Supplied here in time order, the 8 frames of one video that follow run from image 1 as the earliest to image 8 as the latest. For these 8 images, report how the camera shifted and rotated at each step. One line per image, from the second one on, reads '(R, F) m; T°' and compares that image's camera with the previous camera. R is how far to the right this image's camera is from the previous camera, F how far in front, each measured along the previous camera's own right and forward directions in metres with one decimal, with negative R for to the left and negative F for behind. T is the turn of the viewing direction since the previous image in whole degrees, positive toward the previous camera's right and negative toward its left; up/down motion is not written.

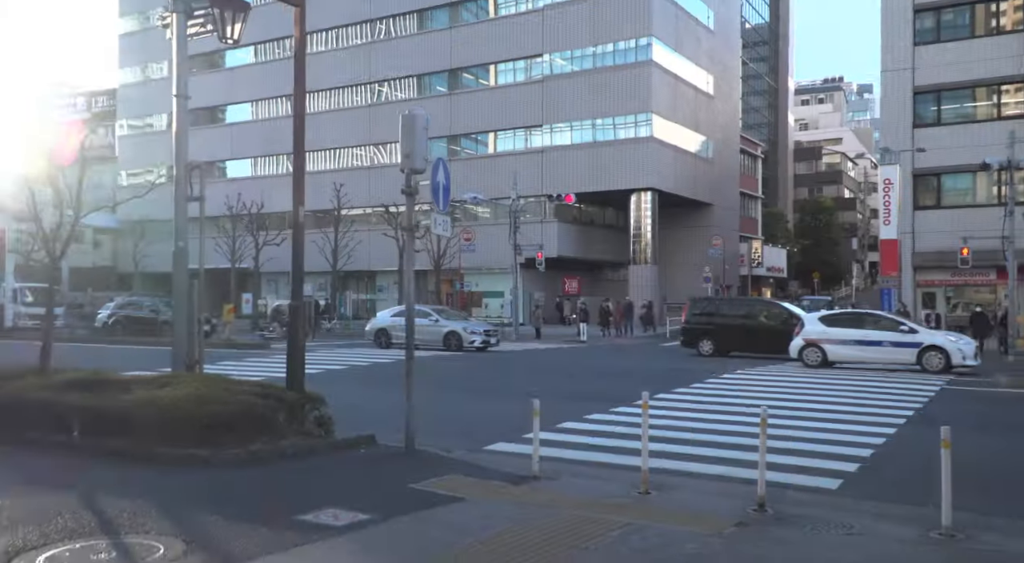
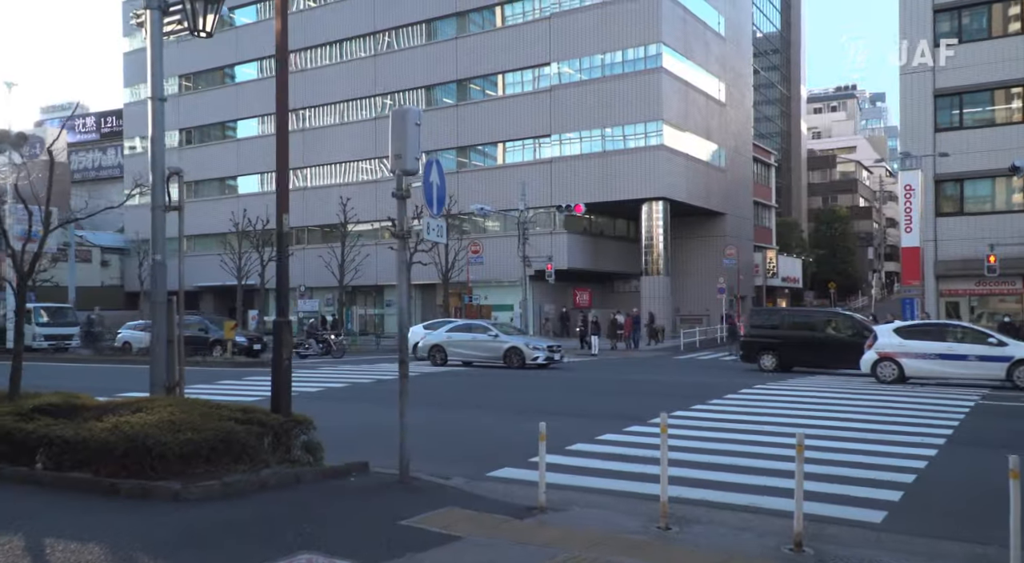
(+0.1, +0.9) m; -1°
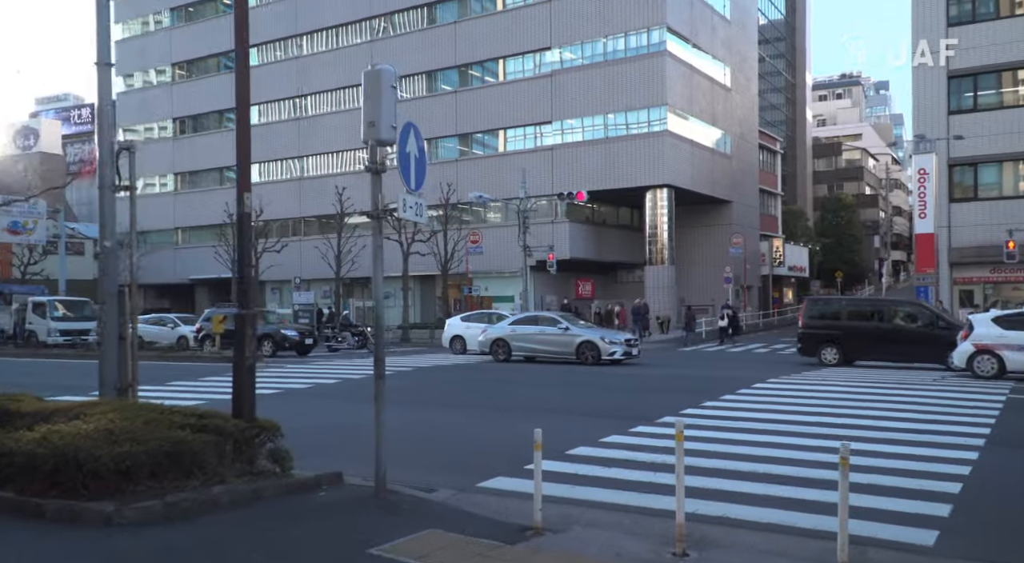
(+0.1, +1.1) m; 0°
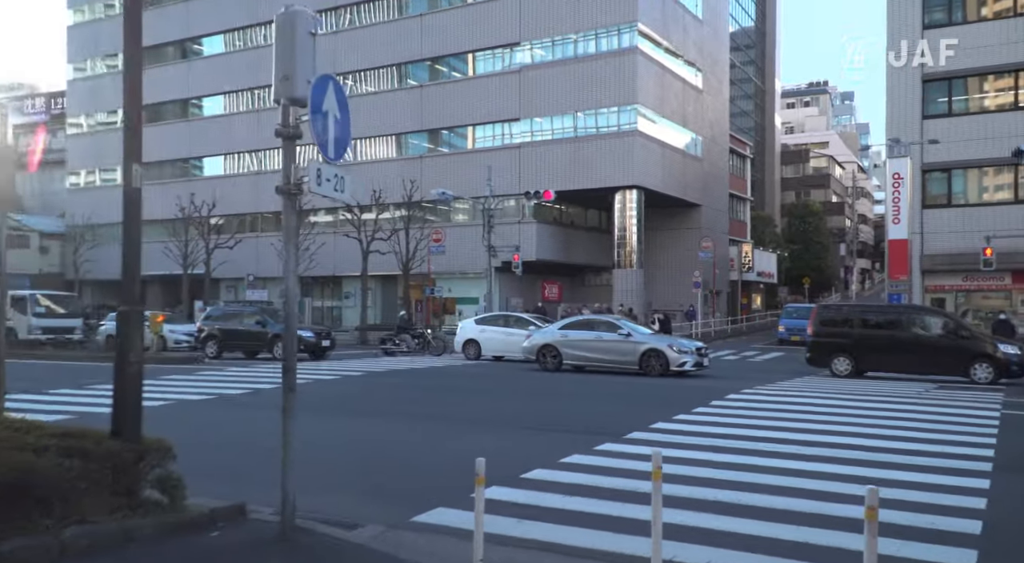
(+0.2, +1.4) m; +2°
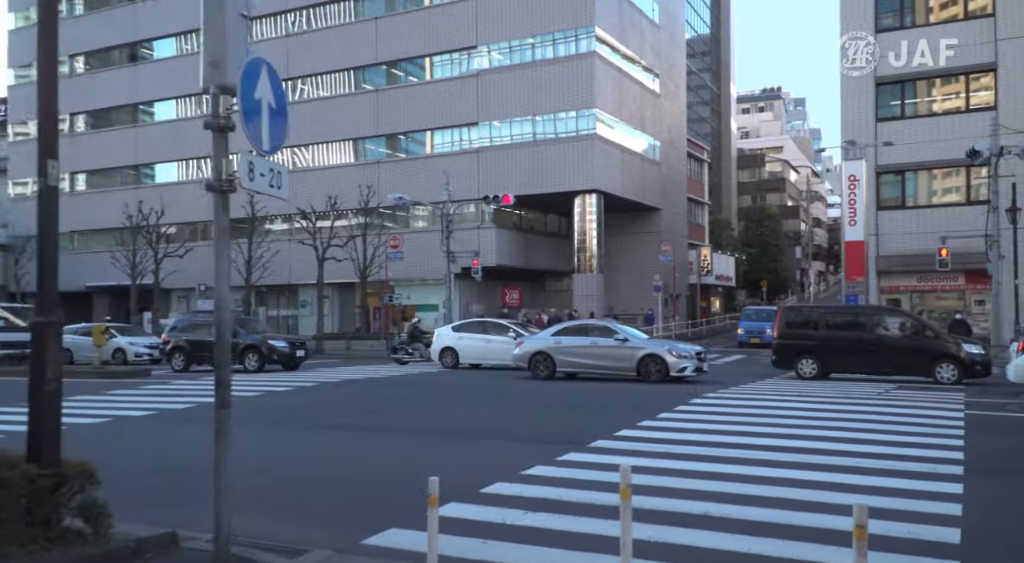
(0.0, +0.5) m; +3°
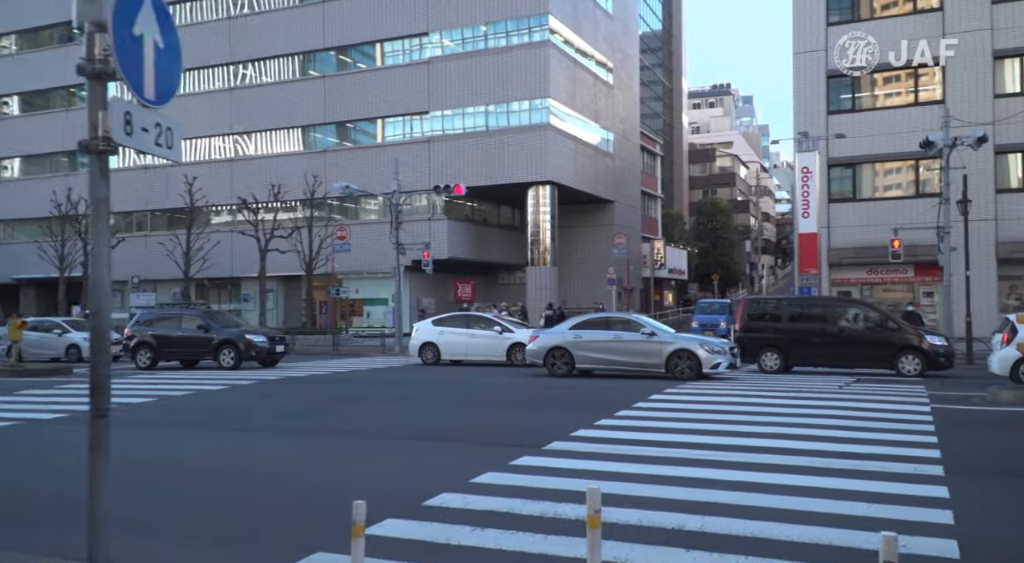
(+0.1, +1.0) m; +3°
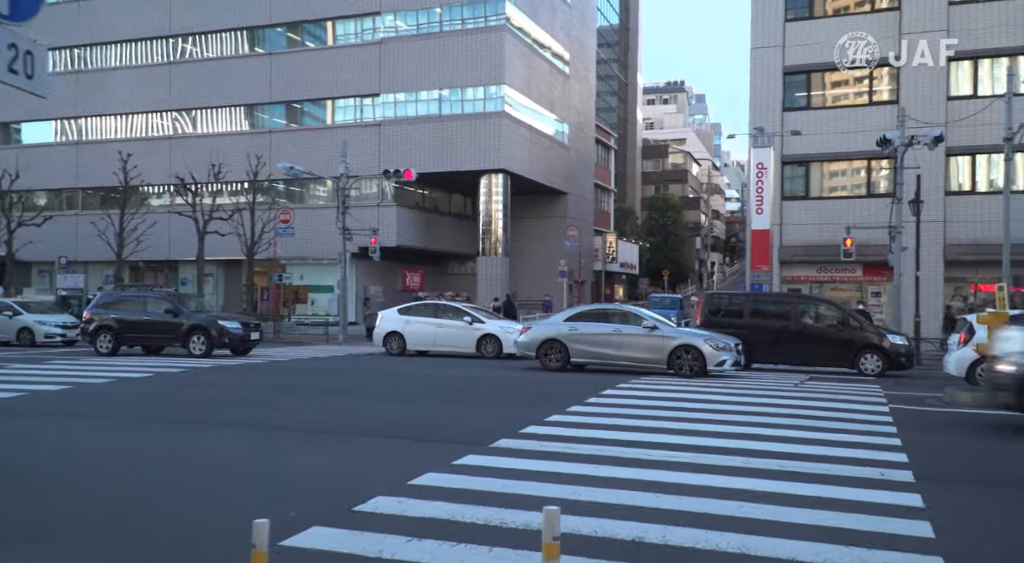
(0.0, +0.8) m; +3°
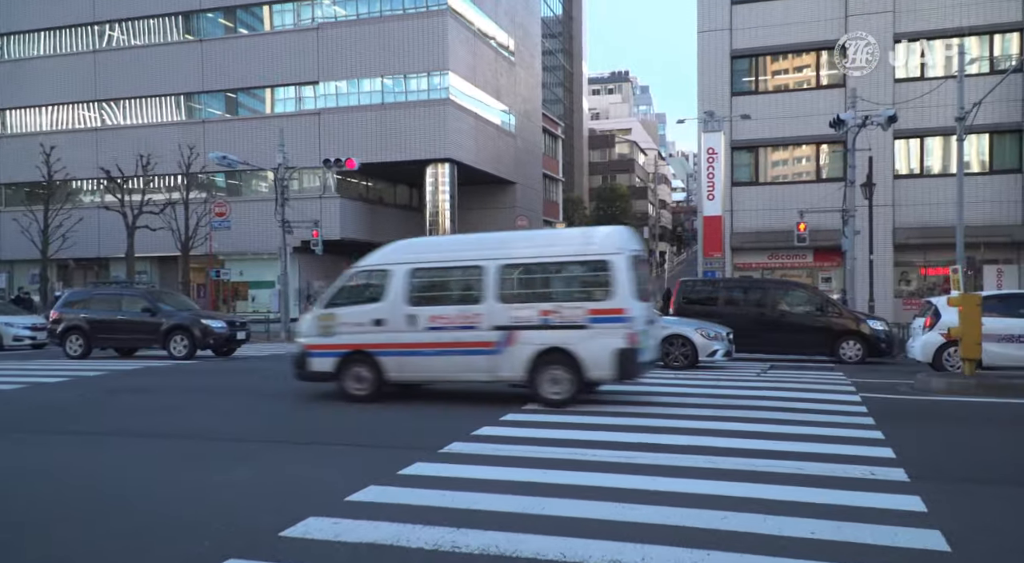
(0.0, +1.0) m; +3°
